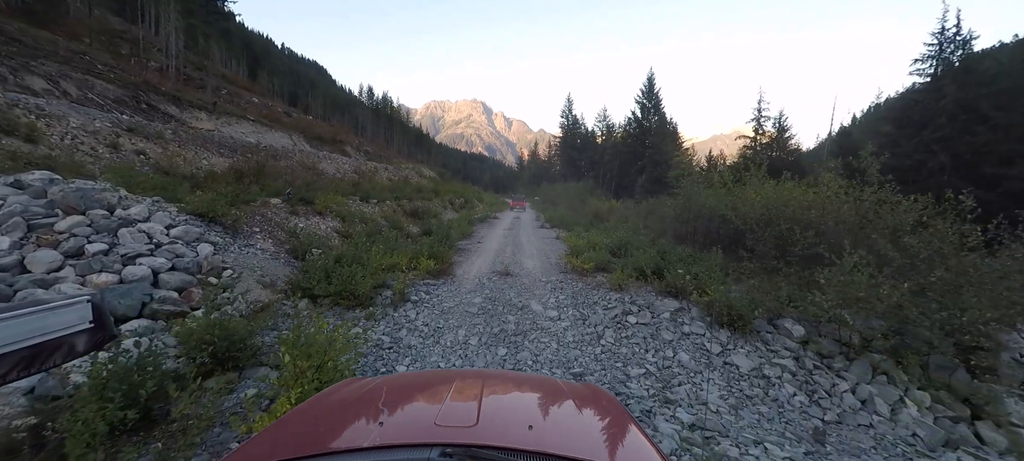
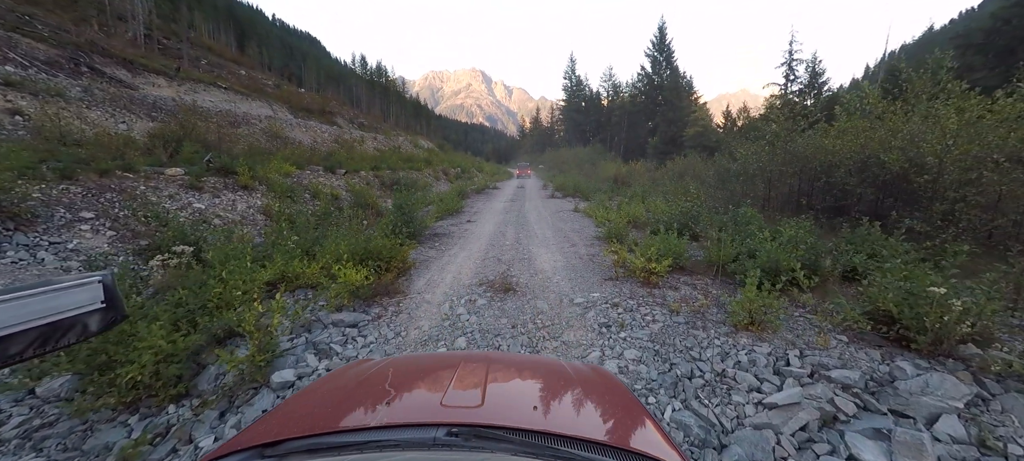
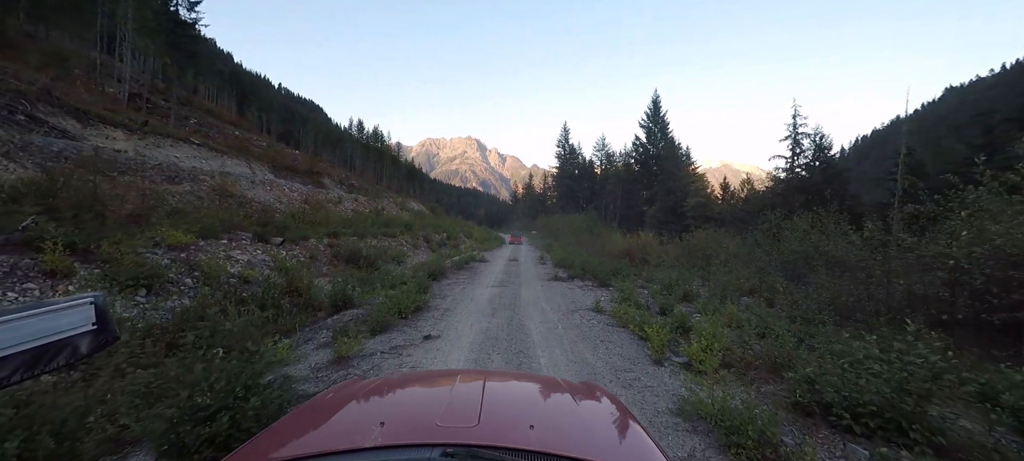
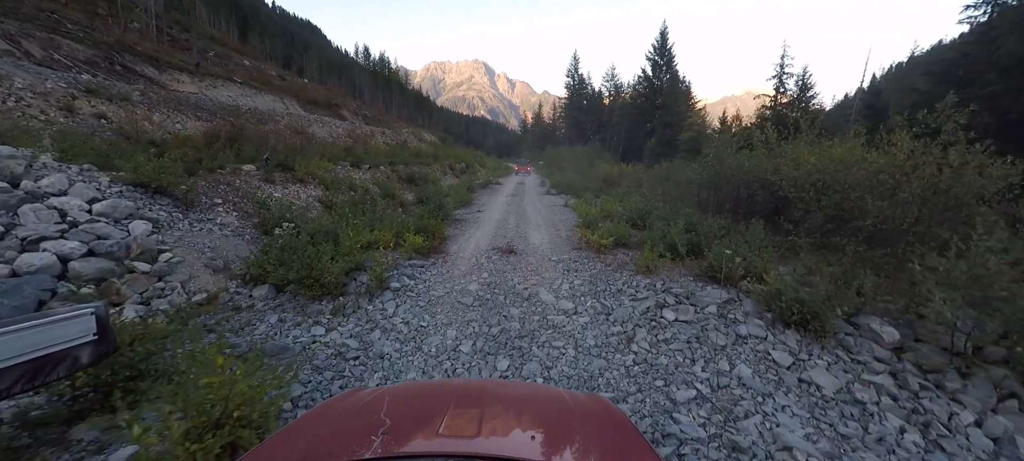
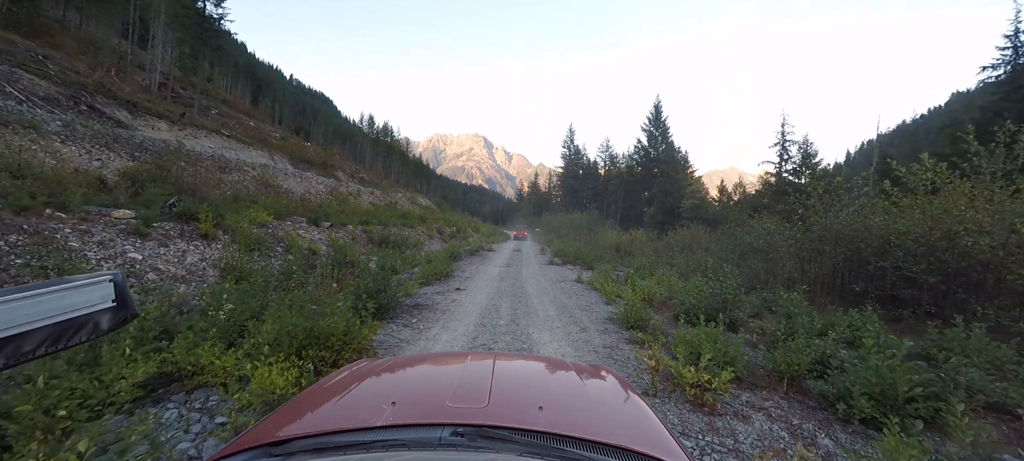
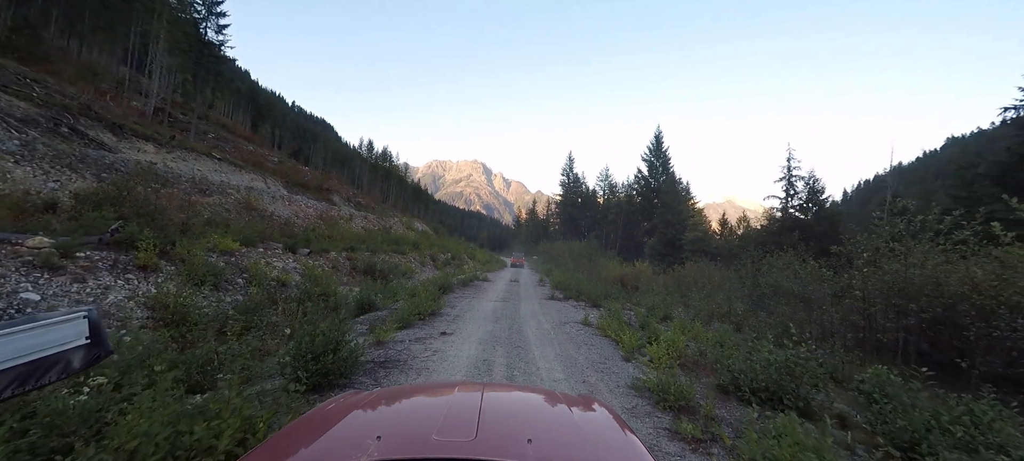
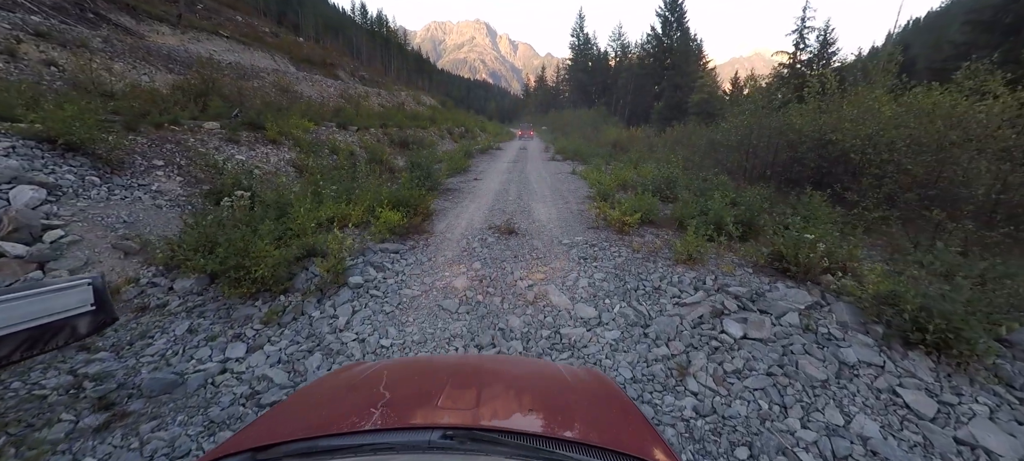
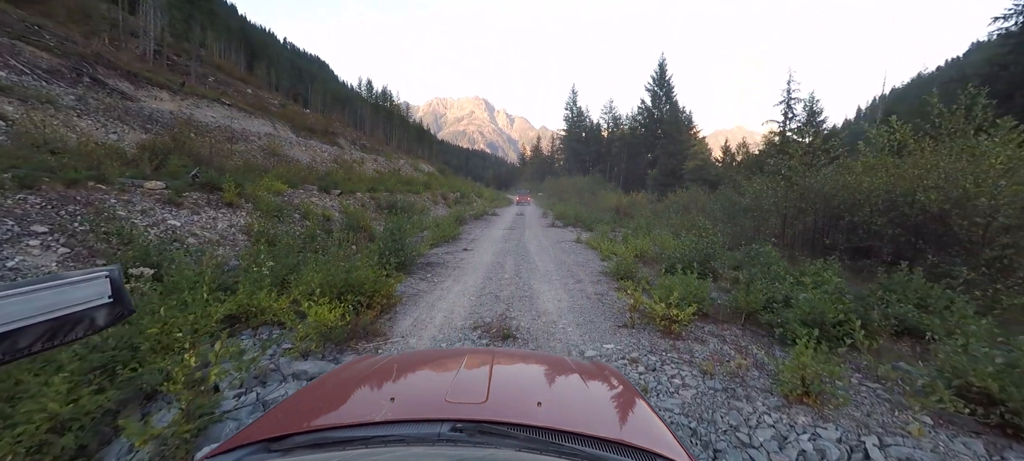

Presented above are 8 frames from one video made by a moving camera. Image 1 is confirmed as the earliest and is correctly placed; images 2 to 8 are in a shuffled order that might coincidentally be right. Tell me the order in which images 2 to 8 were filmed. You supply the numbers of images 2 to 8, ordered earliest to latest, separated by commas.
4, 7, 2, 8, 5, 6, 3
